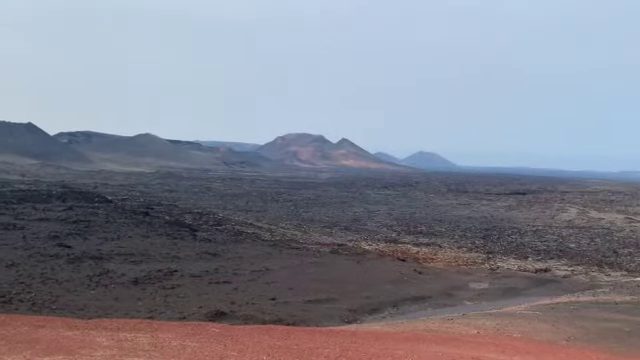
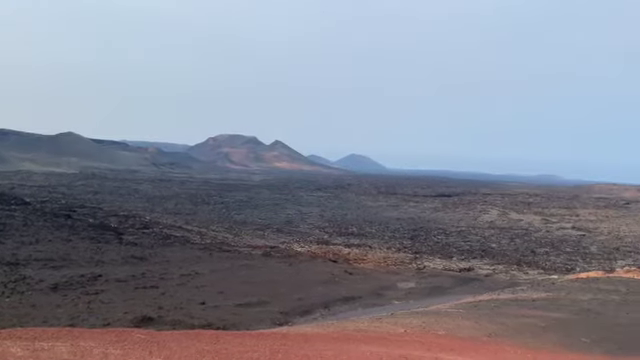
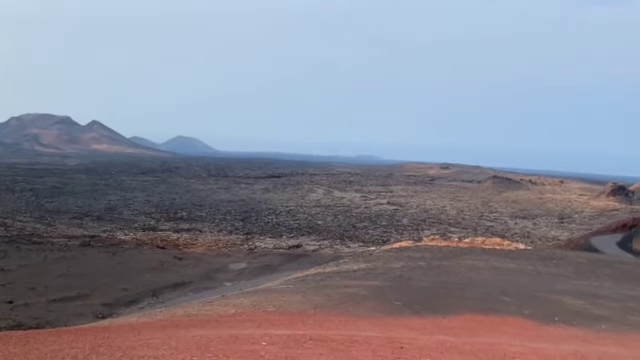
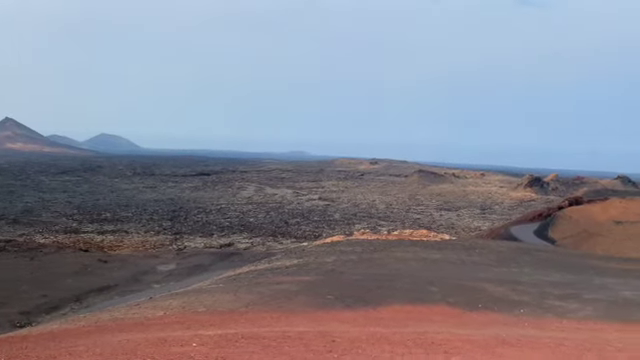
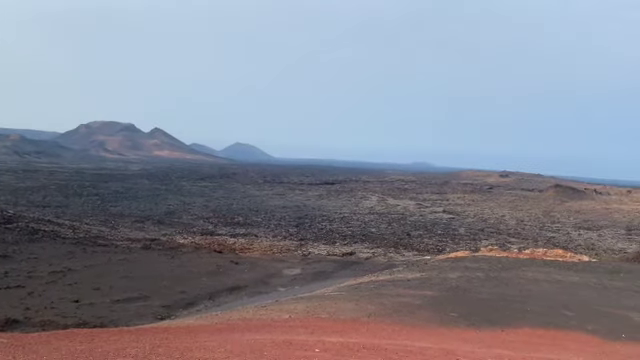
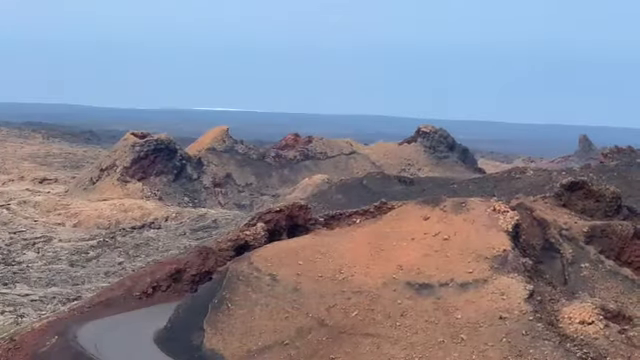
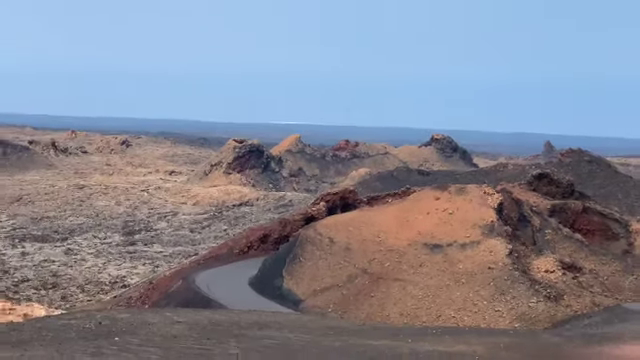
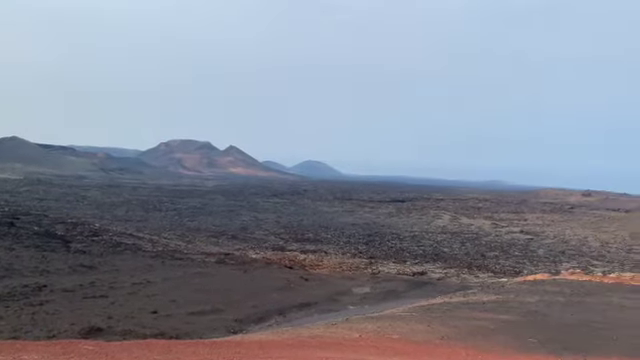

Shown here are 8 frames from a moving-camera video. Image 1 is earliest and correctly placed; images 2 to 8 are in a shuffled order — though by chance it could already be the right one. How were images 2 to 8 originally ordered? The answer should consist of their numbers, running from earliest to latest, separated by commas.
2, 8, 5, 3, 4, 6, 7
